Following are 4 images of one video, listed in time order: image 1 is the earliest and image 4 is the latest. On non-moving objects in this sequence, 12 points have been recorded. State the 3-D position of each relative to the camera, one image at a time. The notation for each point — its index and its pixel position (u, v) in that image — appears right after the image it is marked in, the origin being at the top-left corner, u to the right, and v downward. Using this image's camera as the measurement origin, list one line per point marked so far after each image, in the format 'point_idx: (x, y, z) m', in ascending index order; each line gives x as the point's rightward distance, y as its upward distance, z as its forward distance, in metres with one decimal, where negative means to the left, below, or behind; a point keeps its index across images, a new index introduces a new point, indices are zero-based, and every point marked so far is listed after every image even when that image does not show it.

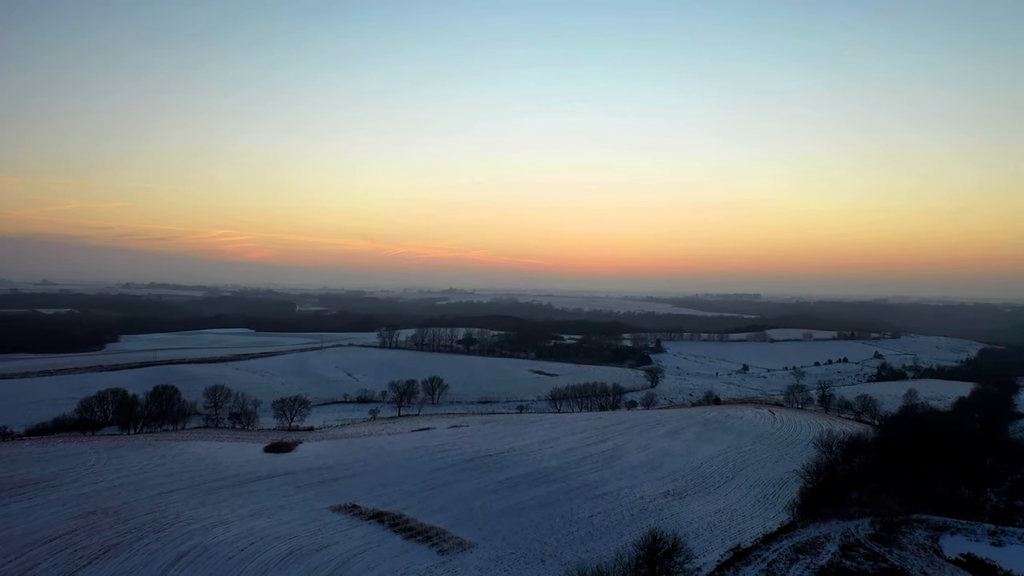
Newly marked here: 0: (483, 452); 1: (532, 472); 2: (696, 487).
0: (-1.0, -5.9, +19.0) m
1: (+0.7, -6.1, +17.4) m
2: (+6.2, -6.7, +17.8) m
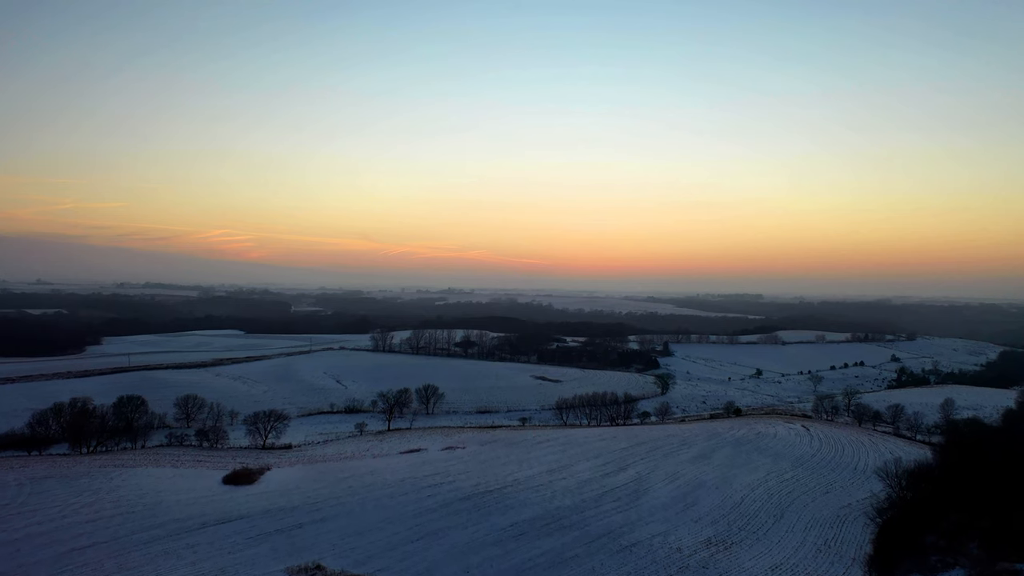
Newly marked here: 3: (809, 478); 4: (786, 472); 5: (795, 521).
0: (-0.9, -6.0, +15.8) m
1: (+0.9, -6.1, +14.2) m
2: (+6.4, -6.7, +14.6) m
3: (+10.9, -7.0, +19.3) m
4: (+10.2, -6.9, +19.7) m
5: (+8.4, -6.9, +15.7) m
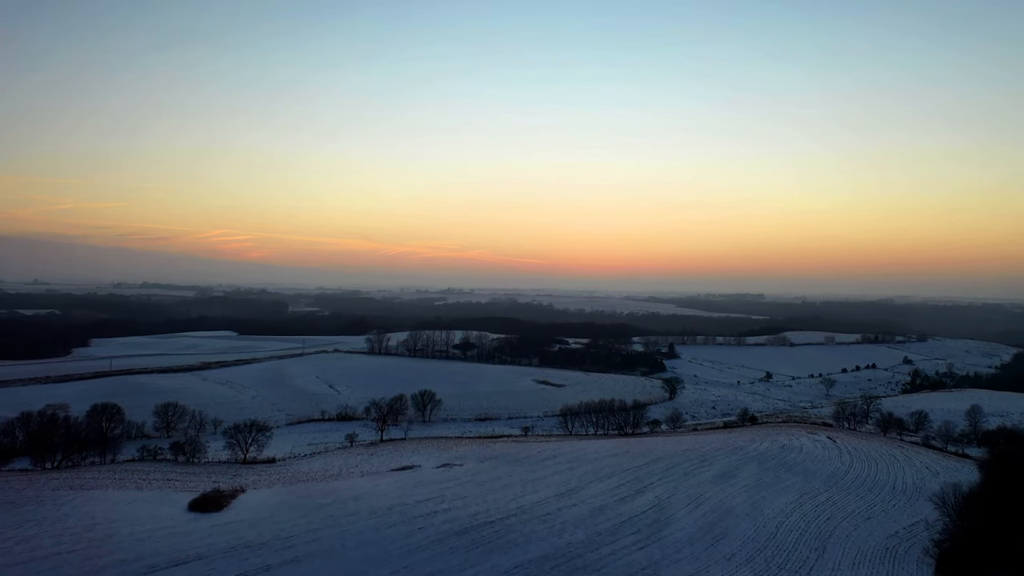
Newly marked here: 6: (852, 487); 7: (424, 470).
0: (-0.8, -6.0, +13.8) m
1: (+1.0, -6.1, +12.2) m
2: (+6.5, -6.7, +12.6) m
3: (+11.0, -7.0, +17.3) m
4: (+10.3, -6.9, +17.7) m
5: (+8.5, -6.9, +13.7) m
6: (+11.9, -7.0, +18.5) m
7: (-3.1, -6.5, +18.7) m
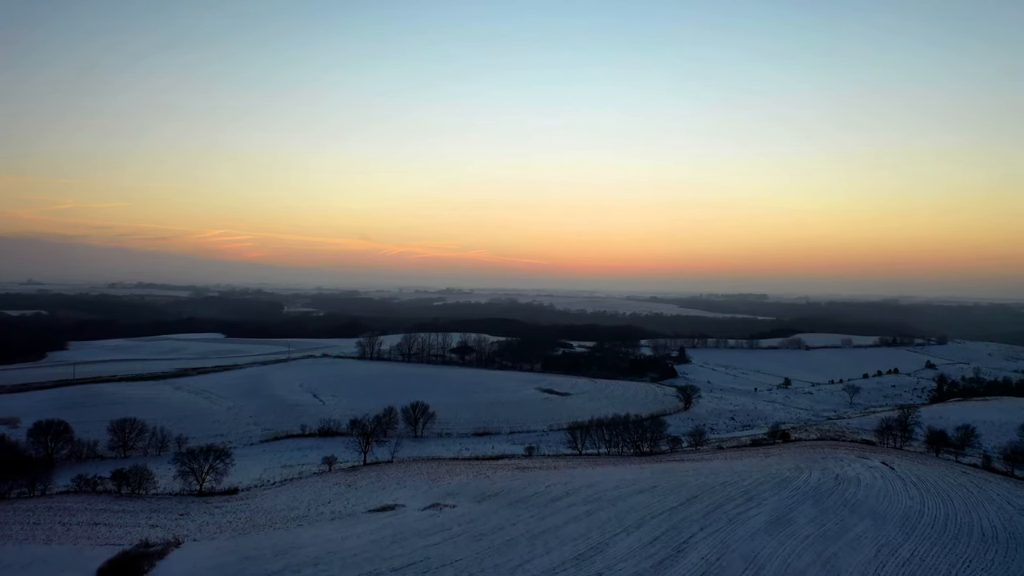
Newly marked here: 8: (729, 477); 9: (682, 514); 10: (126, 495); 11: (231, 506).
0: (-0.7, -6.0, +10.3) m
1: (+1.1, -6.1, +8.7) m
2: (+6.6, -6.8, +9.1) m
3: (+11.1, -7.0, +13.9) m
4: (+10.4, -6.9, +14.2) m
5: (+8.7, -7.0, +10.2) m
6: (+12.0, -7.0, +15.0) m
7: (-3.0, -6.5, +15.2) m
8: (+7.7, -6.6, +18.5) m
9: (+4.8, -6.3, +14.9) m
10: (-13.6, -7.3, +18.5) m
11: (-9.3, -7.2, +17.5) m
